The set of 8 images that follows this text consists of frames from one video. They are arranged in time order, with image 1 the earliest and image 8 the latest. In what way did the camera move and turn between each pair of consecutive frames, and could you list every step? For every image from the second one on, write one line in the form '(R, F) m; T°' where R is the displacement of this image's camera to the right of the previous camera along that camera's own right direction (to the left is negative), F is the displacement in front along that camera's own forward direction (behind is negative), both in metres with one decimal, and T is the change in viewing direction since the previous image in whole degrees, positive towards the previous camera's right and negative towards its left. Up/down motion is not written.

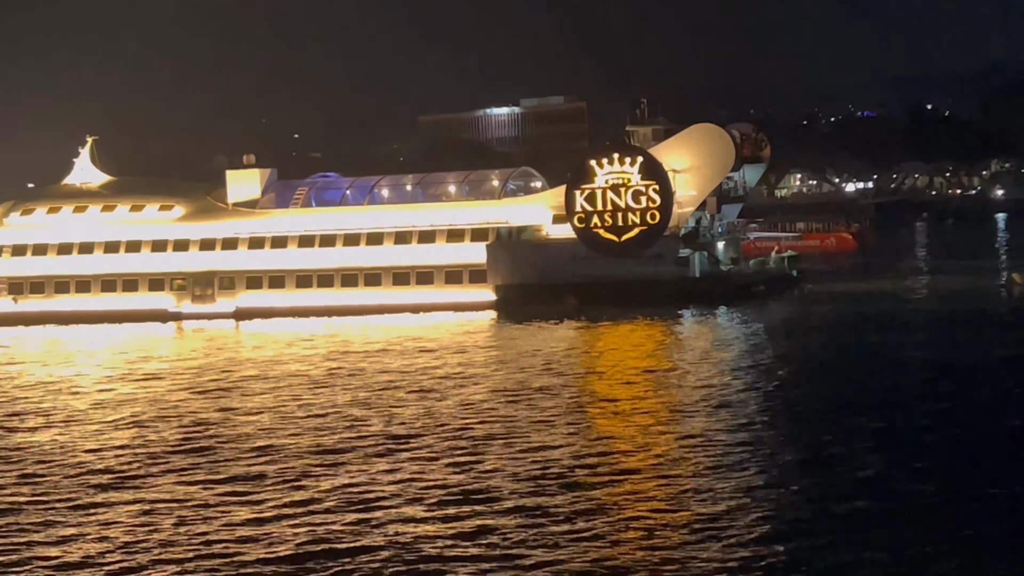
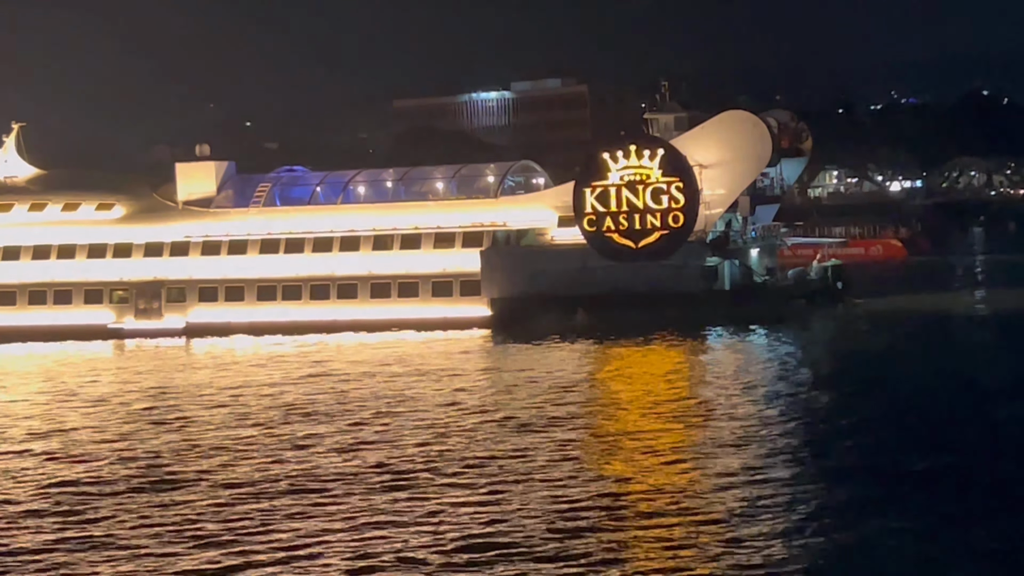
(-0.2, +5.4) m; 0°
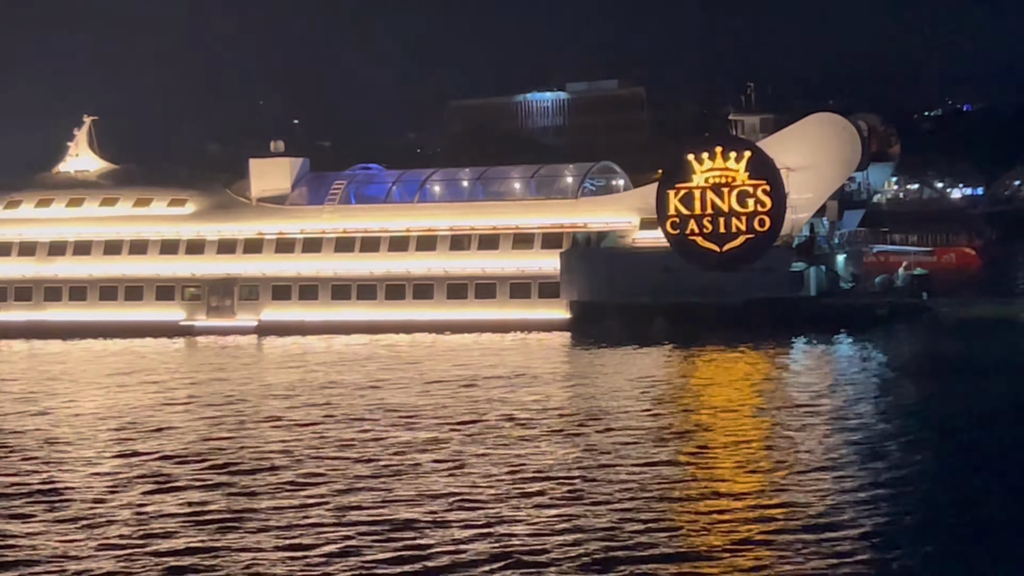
(-1.1, +0.5) m; 0°
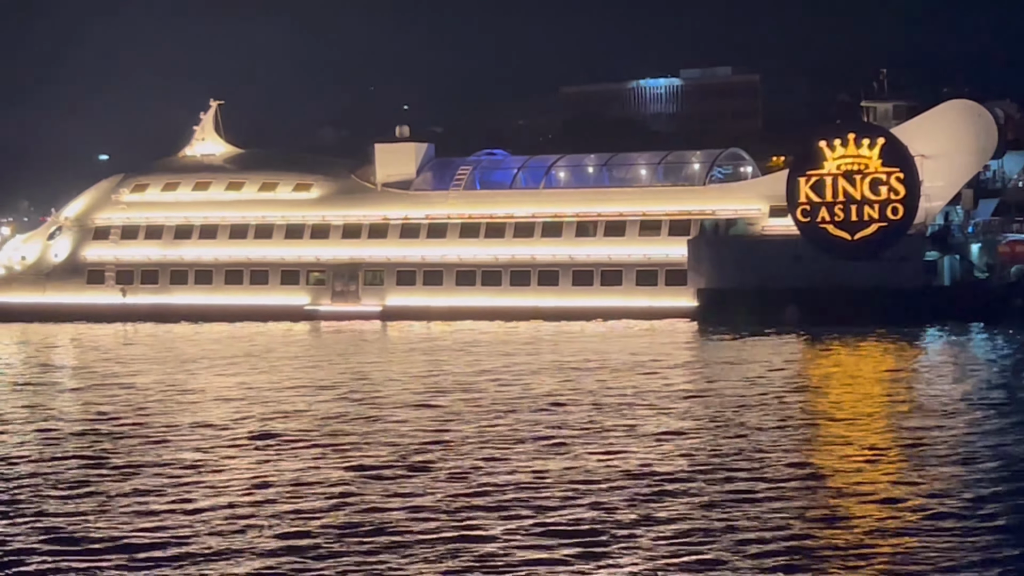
(-0.6, +0.2) m; -3°
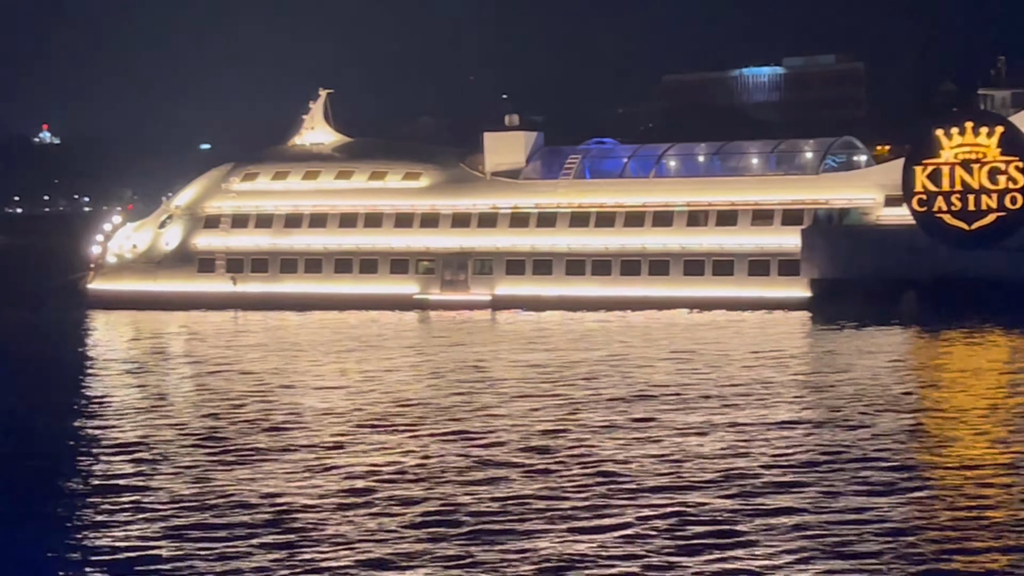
(-0.4, +0.1) m; -3°
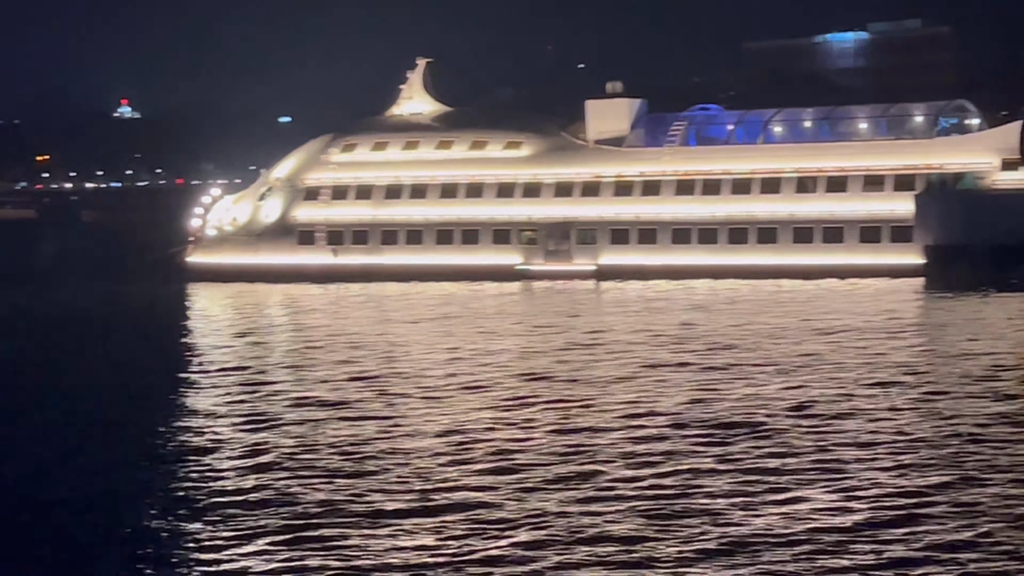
(-1.0, +0.4) m; -1°
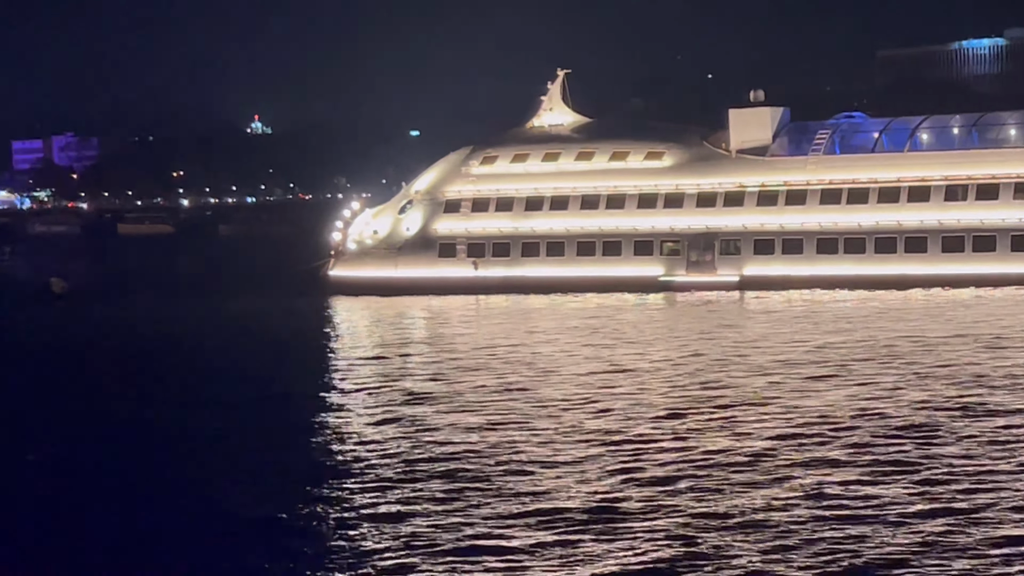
(-0.5, +0.2) m; -3°
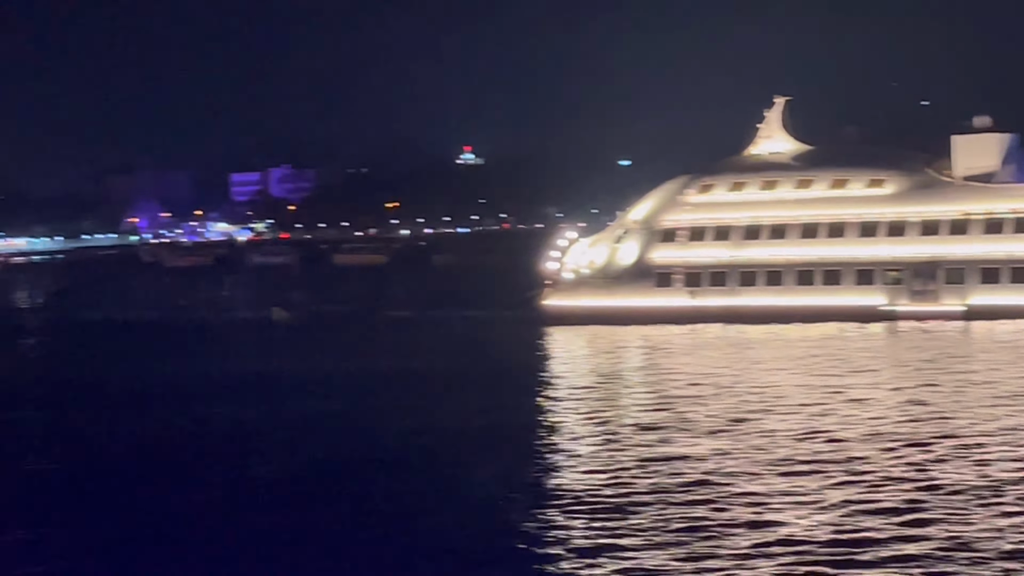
(-0.3, +0.1) m; -6°
